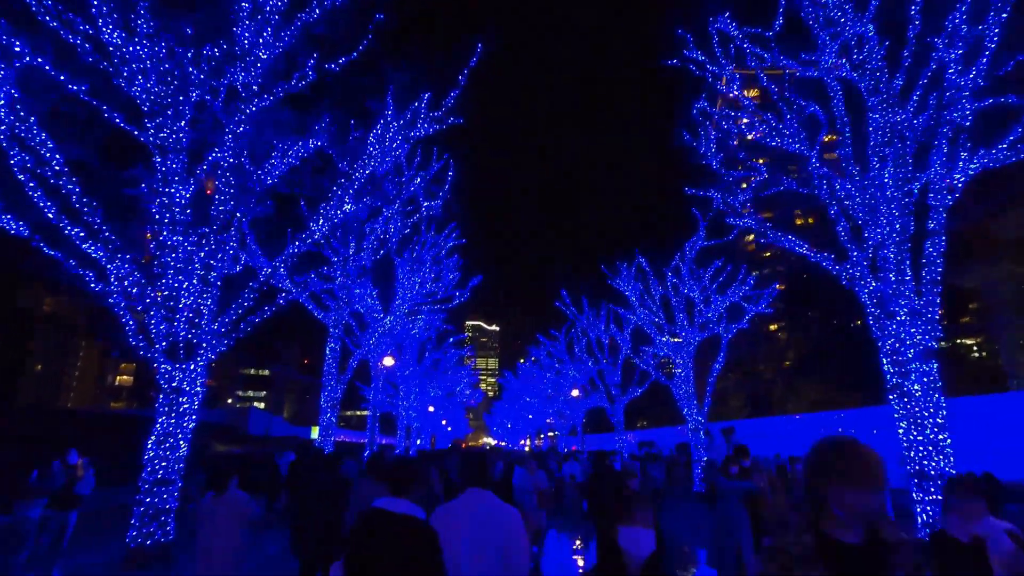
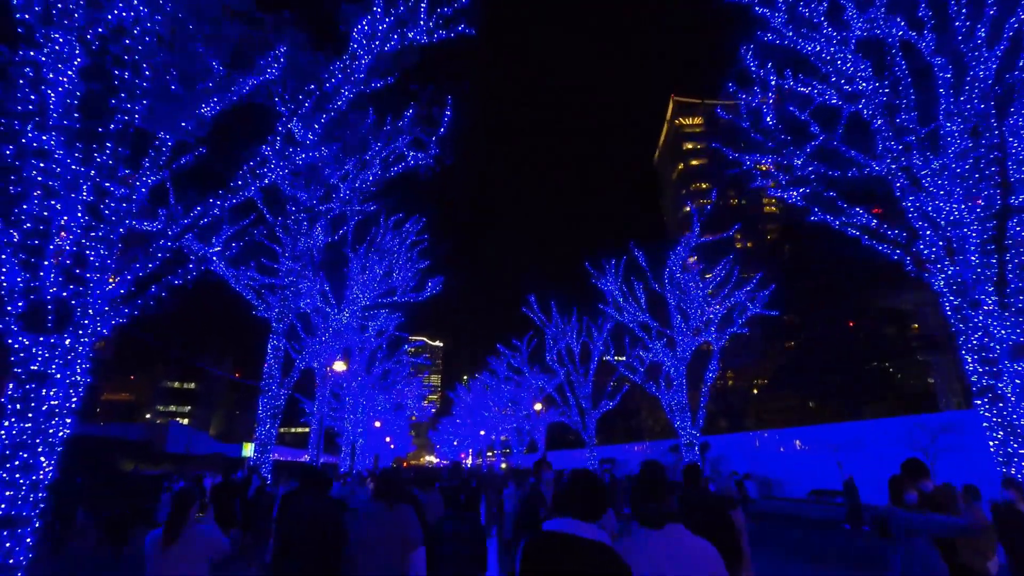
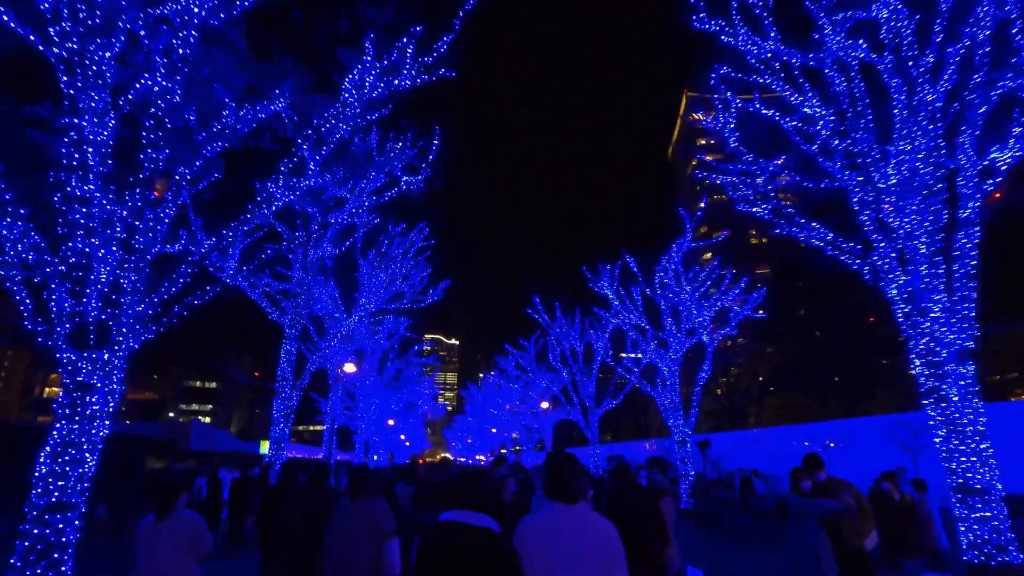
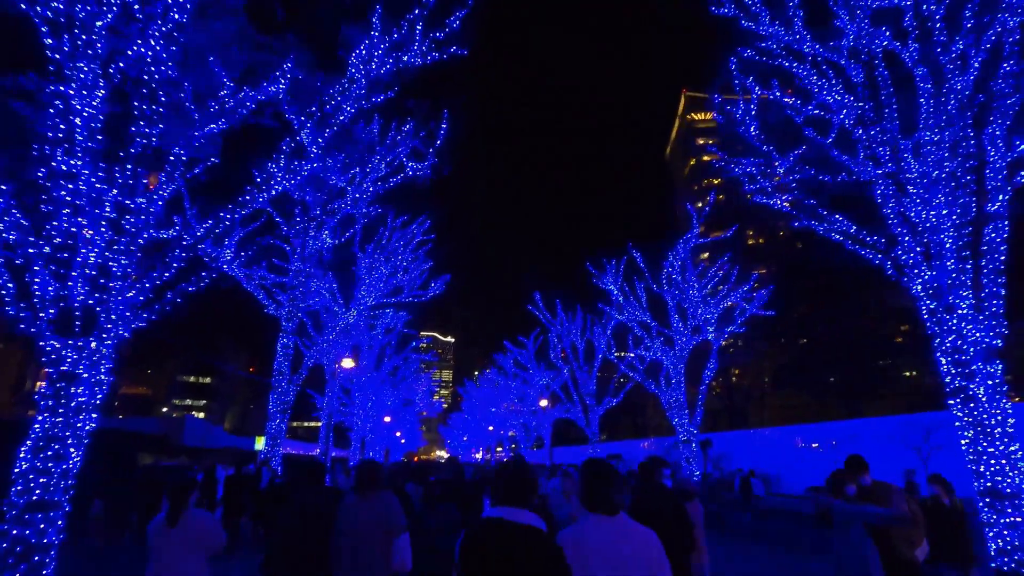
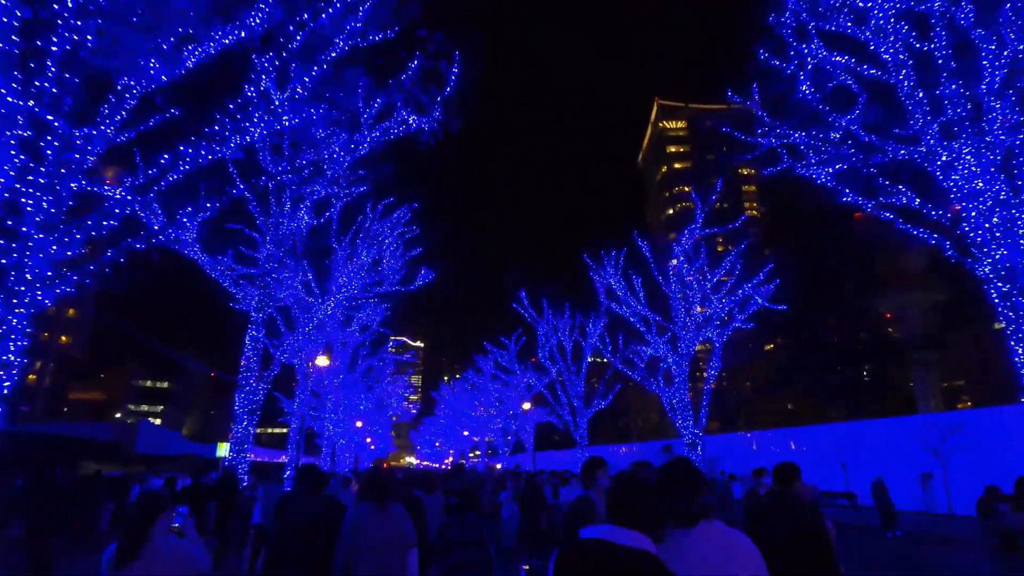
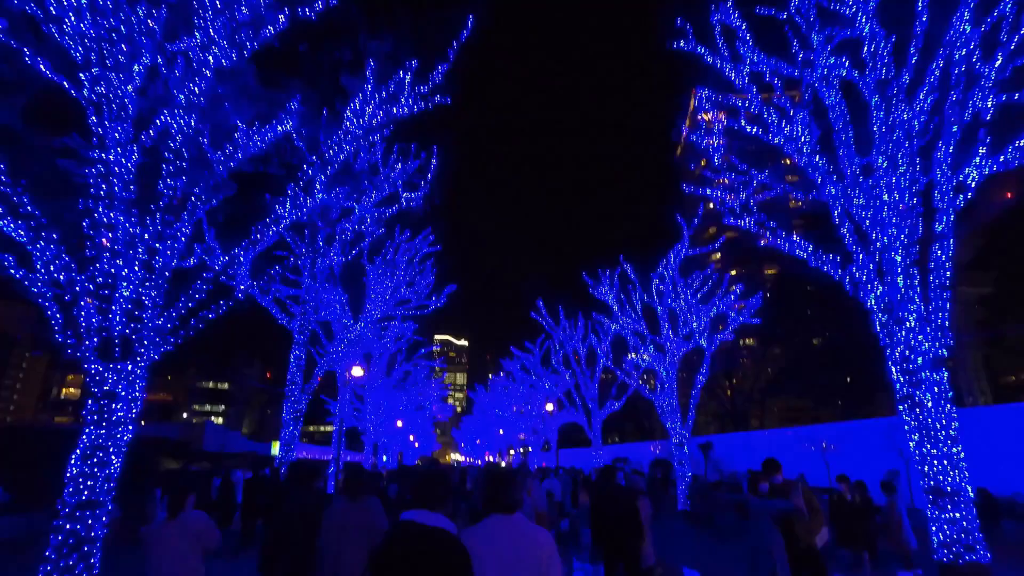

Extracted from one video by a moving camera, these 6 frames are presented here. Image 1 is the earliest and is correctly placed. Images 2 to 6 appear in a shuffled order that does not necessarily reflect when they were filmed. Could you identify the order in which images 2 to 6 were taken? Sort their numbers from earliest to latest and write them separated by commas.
6, 3, 4, 2, 5
